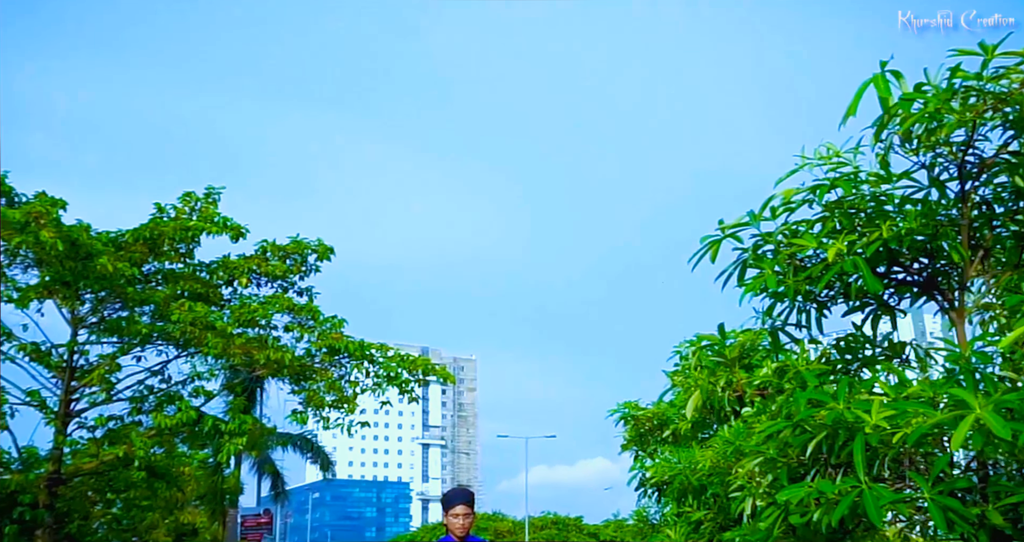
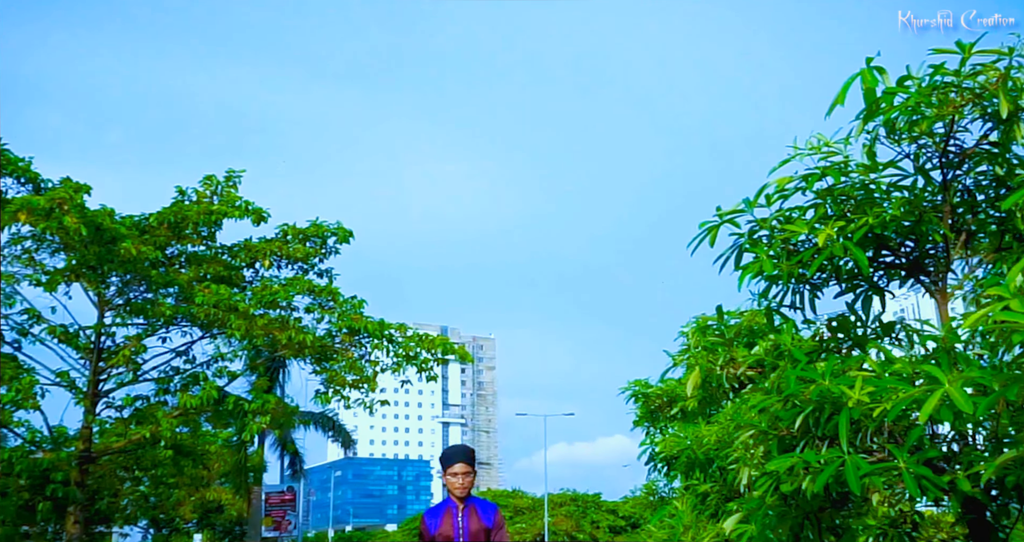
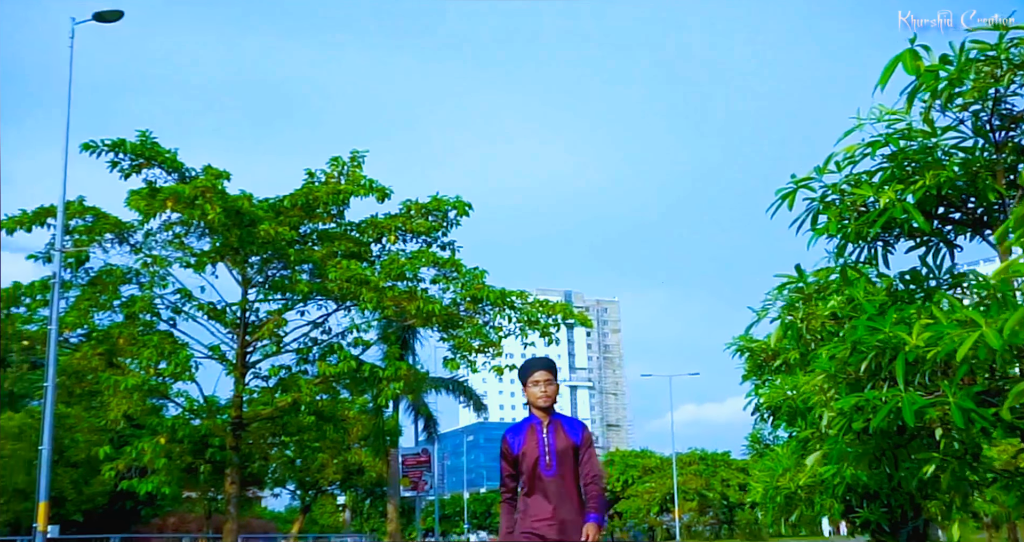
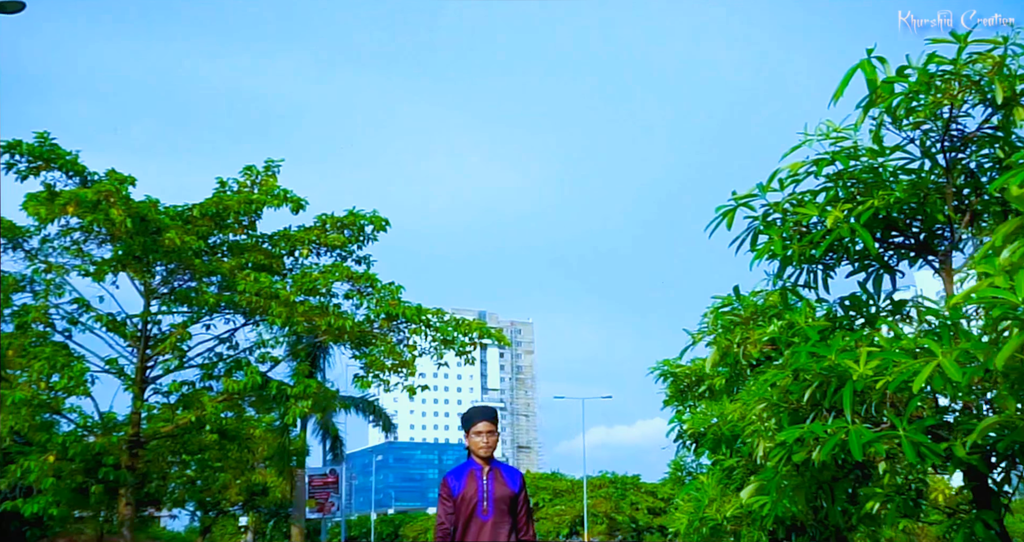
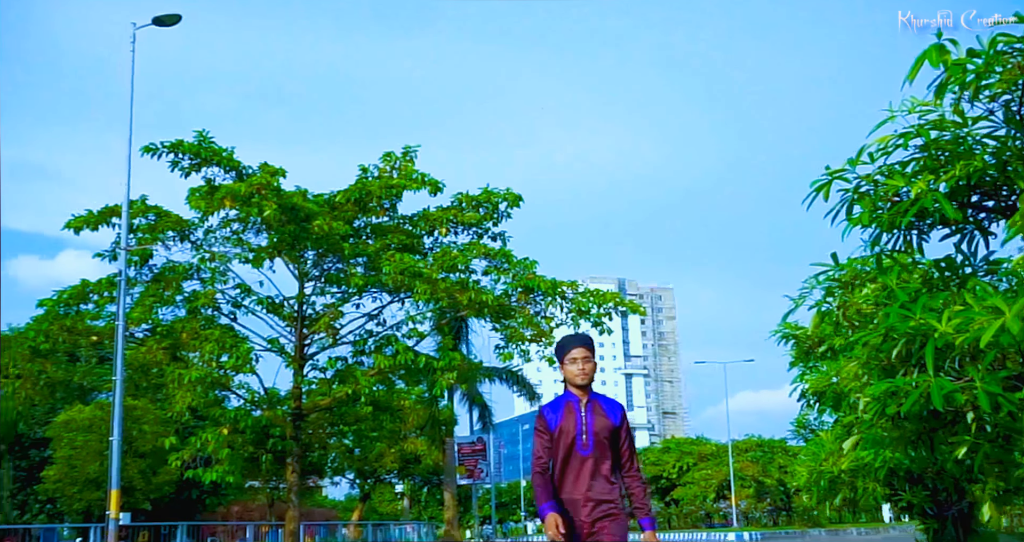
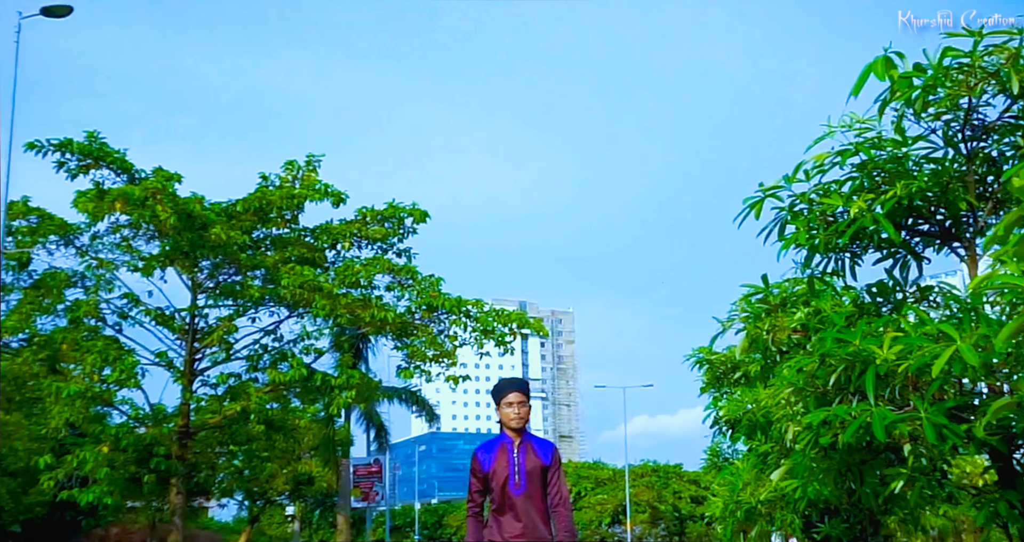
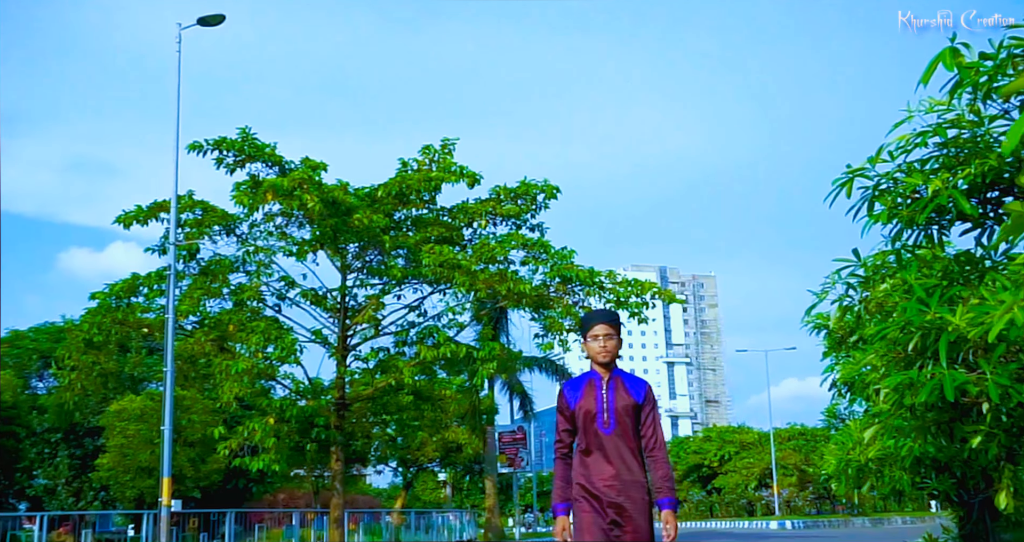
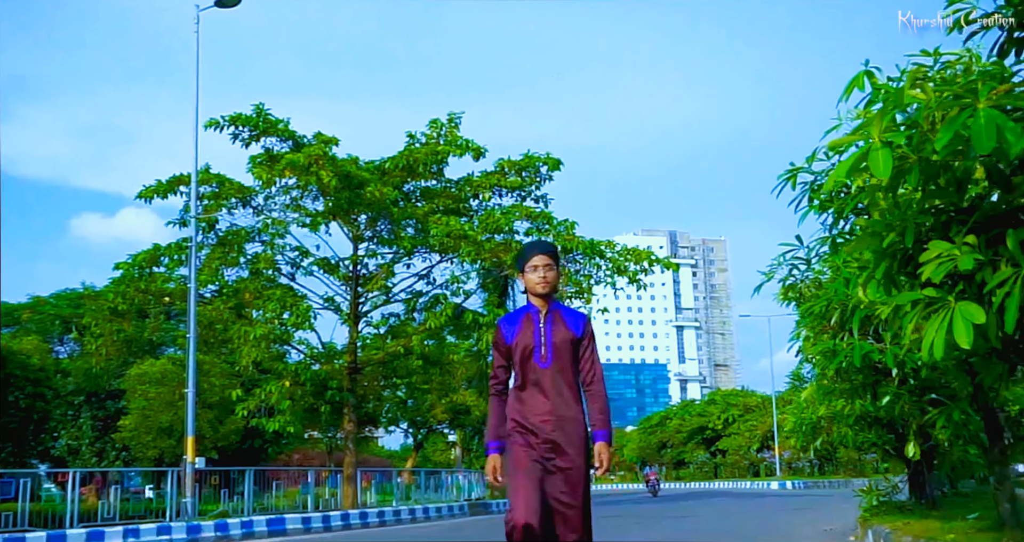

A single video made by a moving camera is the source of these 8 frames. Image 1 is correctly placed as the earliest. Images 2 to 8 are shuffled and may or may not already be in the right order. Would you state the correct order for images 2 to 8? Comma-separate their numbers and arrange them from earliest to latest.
2, 4, 6, 3, 5, 7, 8
